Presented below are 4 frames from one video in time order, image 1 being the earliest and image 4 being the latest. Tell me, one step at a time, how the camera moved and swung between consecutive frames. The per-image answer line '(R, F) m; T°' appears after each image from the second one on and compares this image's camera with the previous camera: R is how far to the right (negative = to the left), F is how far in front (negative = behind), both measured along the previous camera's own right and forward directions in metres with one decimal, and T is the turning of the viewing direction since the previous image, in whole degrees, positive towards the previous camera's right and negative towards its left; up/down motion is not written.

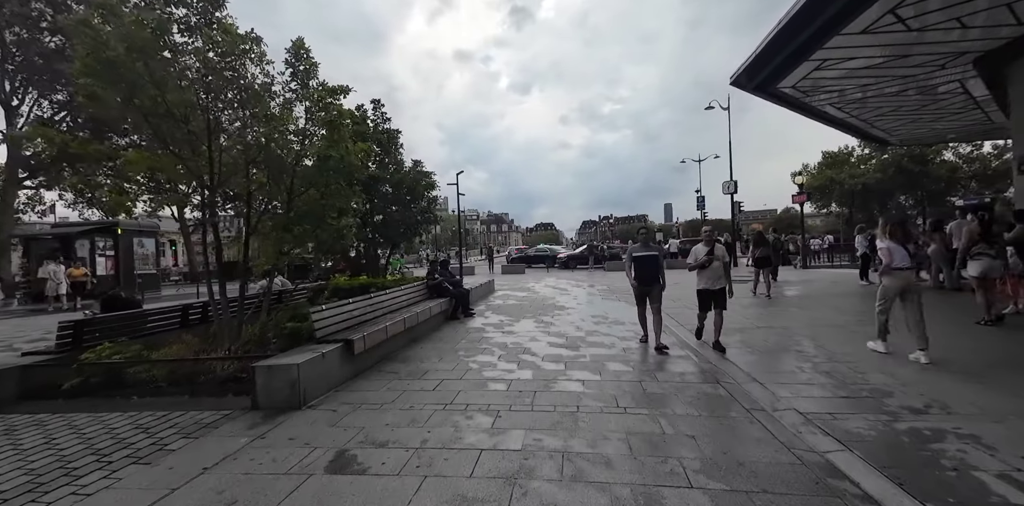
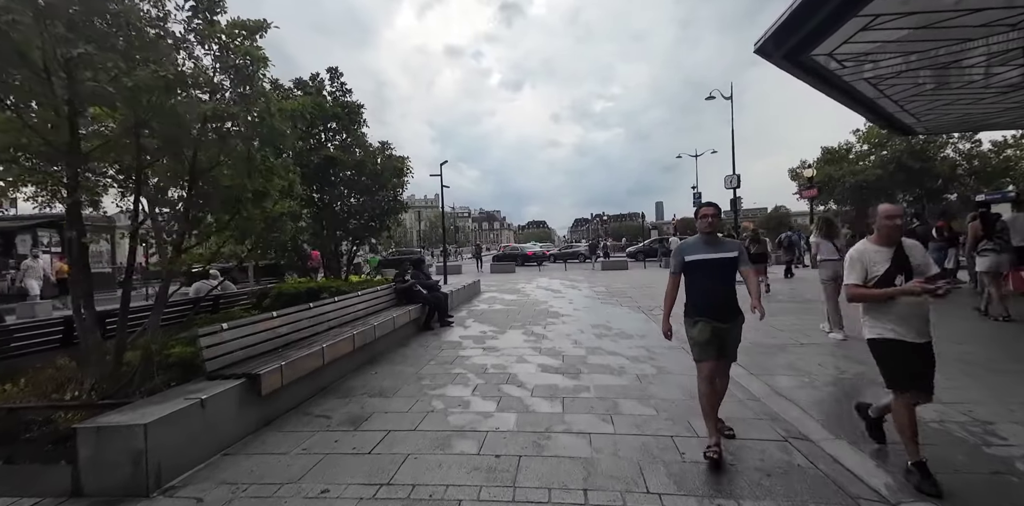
(+0.1, +1.5) m; +1°
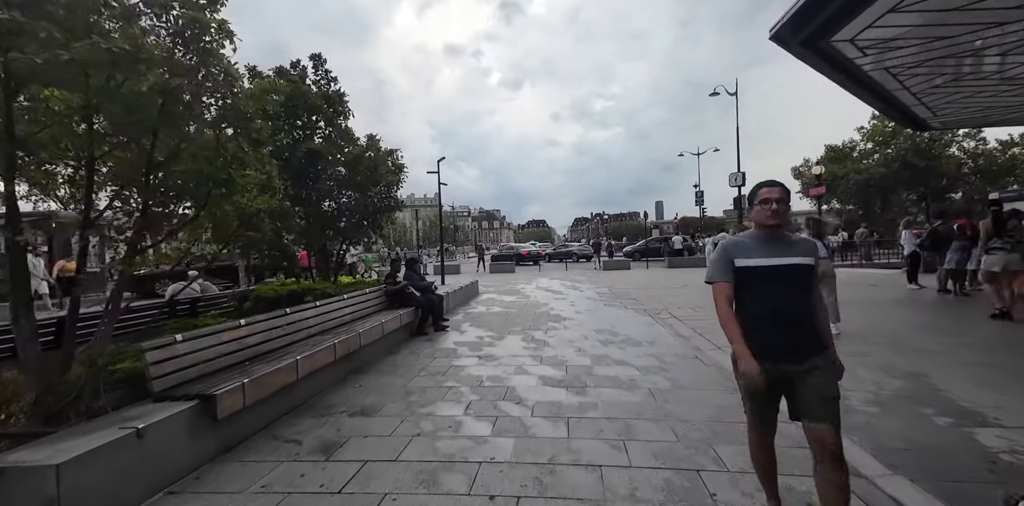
(0.0, +0.5) m; 0°
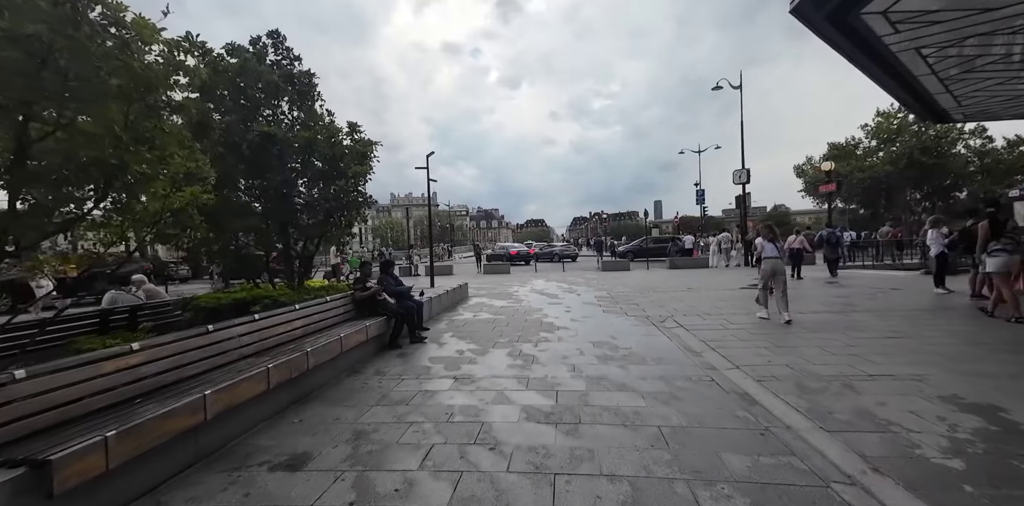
(+0.2, +0.9) m; 0°
